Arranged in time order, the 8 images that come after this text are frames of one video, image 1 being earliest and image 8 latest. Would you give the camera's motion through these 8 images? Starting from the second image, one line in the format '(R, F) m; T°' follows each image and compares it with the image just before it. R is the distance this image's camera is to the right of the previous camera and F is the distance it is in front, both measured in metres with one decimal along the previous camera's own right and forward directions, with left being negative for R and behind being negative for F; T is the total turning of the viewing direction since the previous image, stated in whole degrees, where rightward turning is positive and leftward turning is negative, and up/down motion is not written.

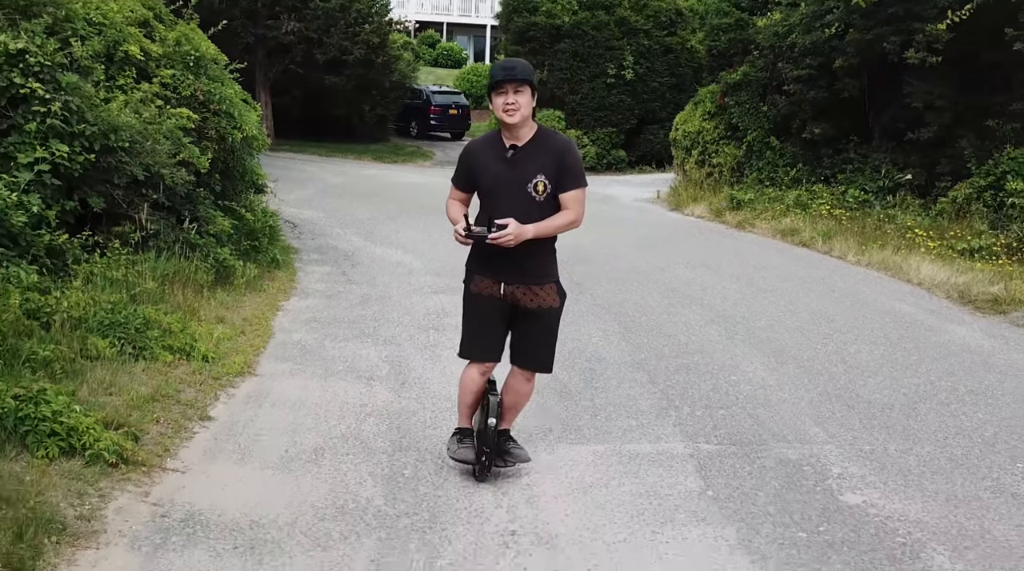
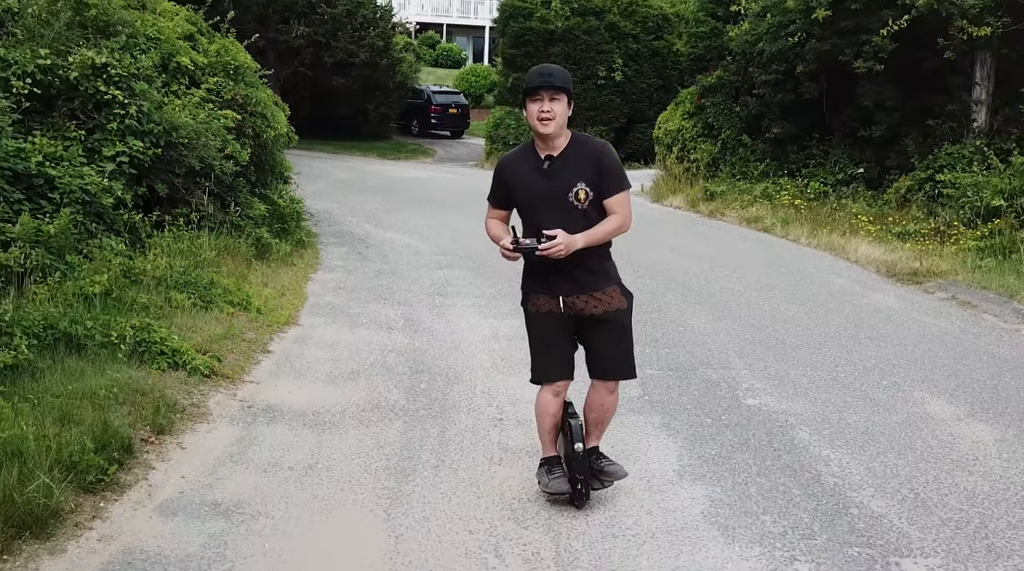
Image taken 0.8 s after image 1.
(+0.1, -1.5) m; 0°
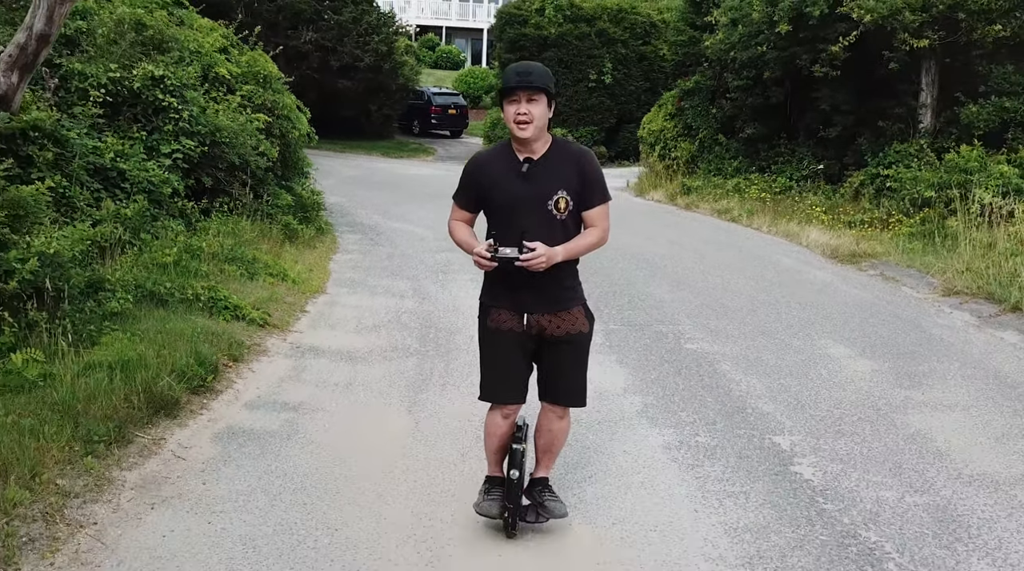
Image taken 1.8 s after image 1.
(+0.1, -1.6) m; 0°
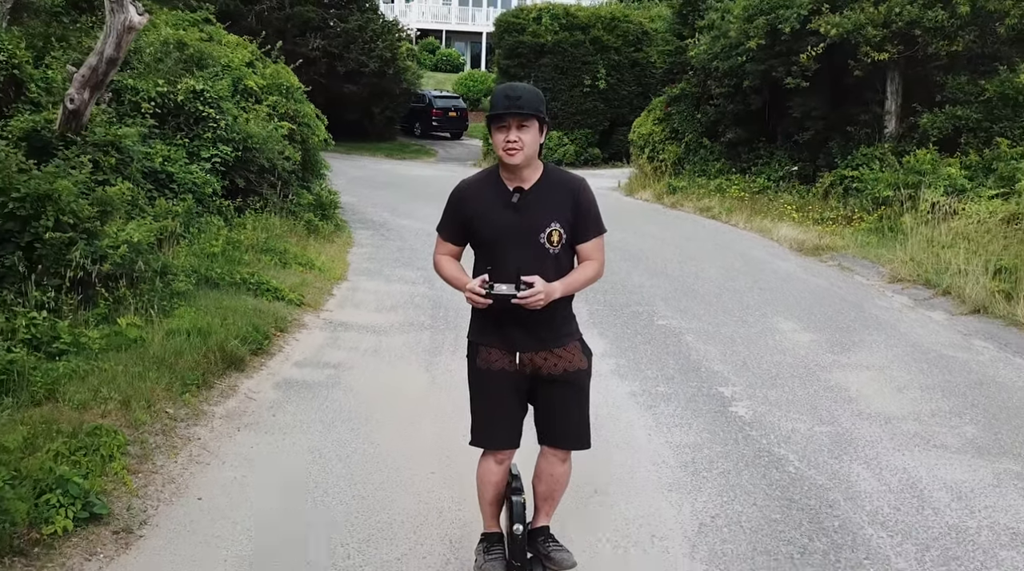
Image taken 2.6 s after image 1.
(0.0, -1.3) m; 0°
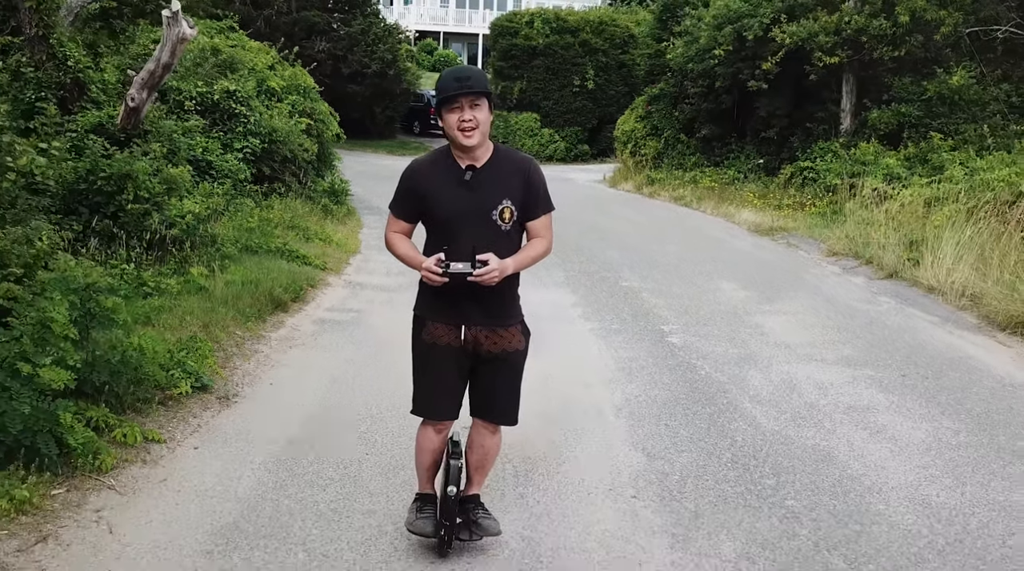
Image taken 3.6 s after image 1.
(+0.1, -1.8) m; 0°
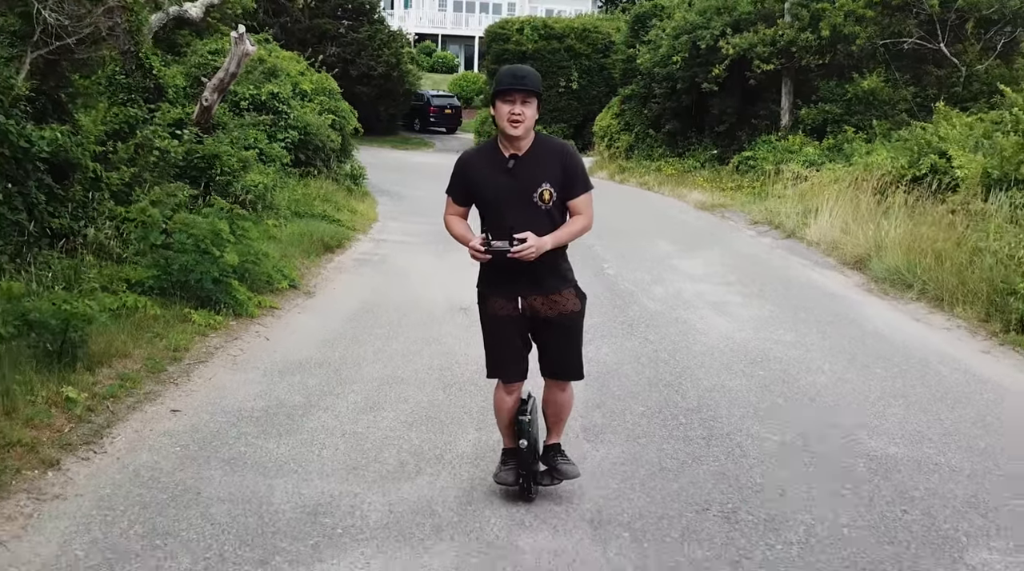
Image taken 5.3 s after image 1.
(+0.2, -3.2) m; 0°
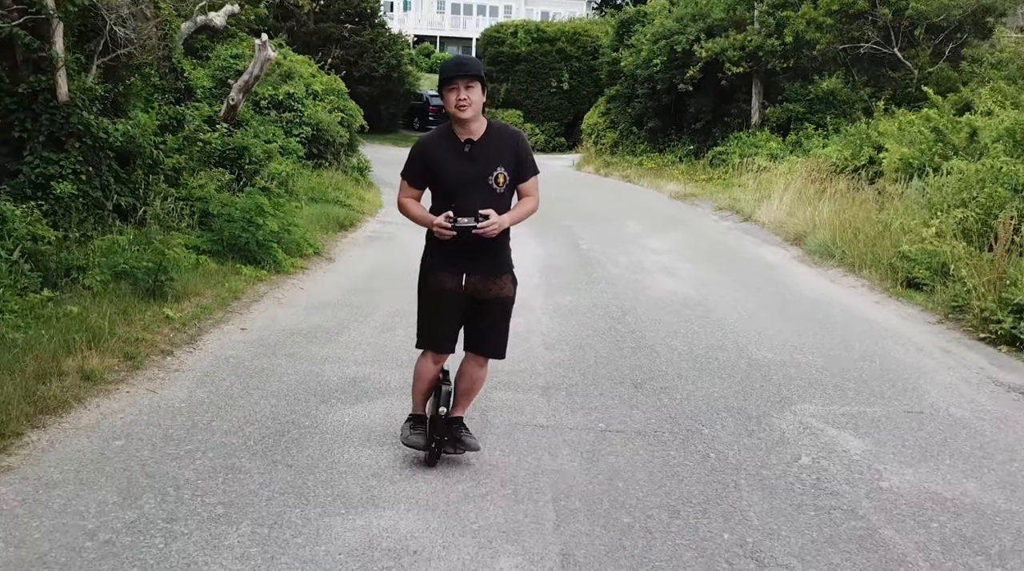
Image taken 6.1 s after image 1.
(+0.1, -1.9) m; 0°
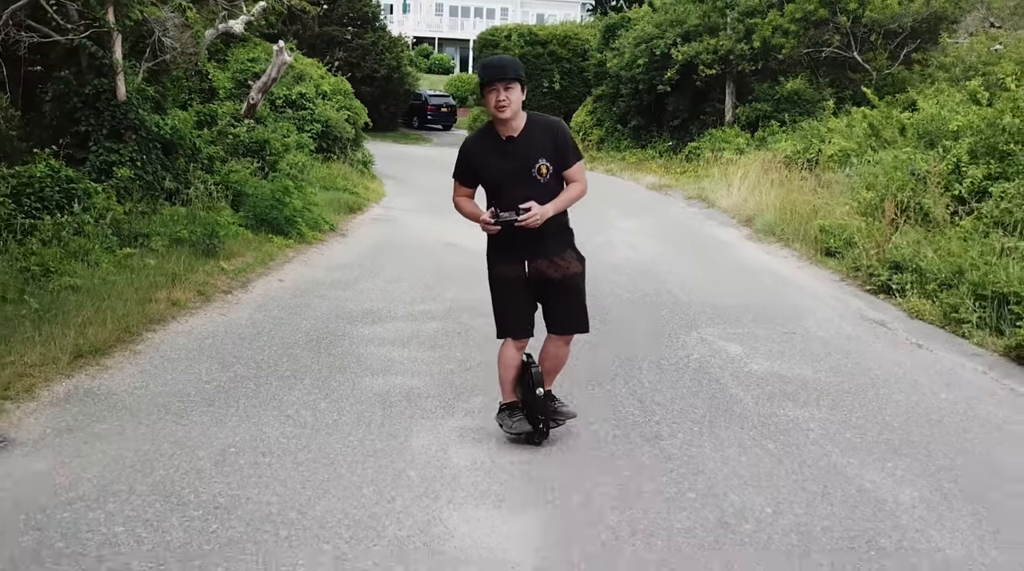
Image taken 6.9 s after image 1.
(+0.2, -1.9) m; 0°
